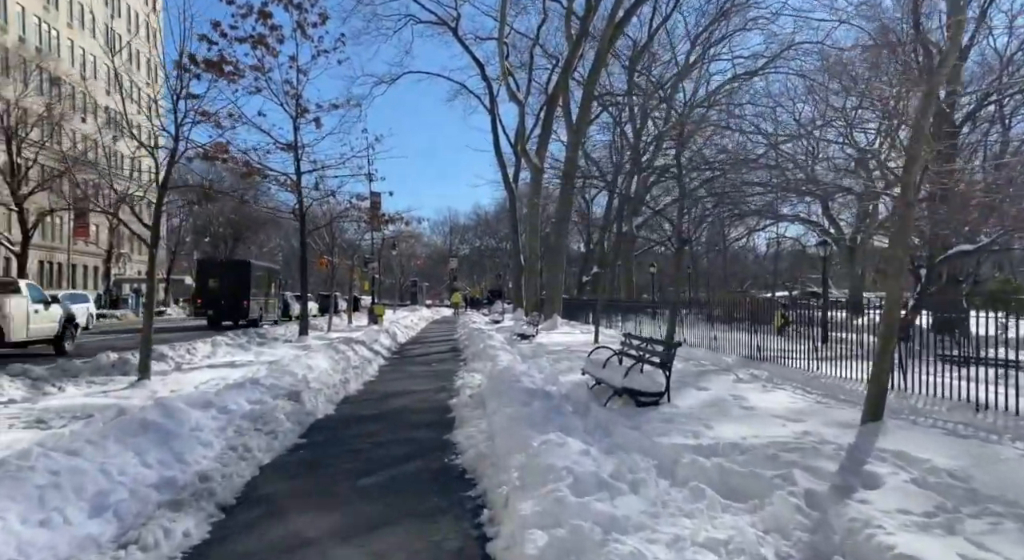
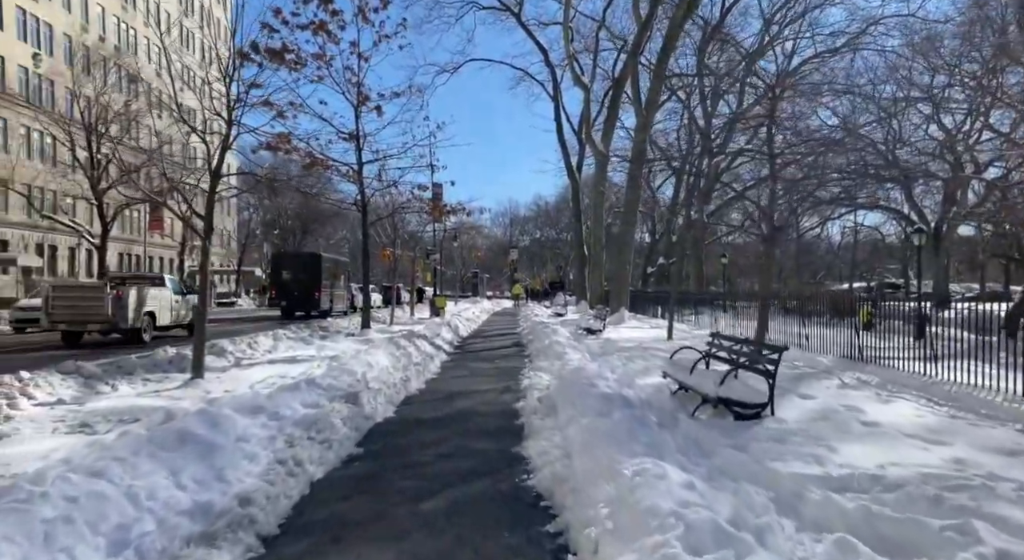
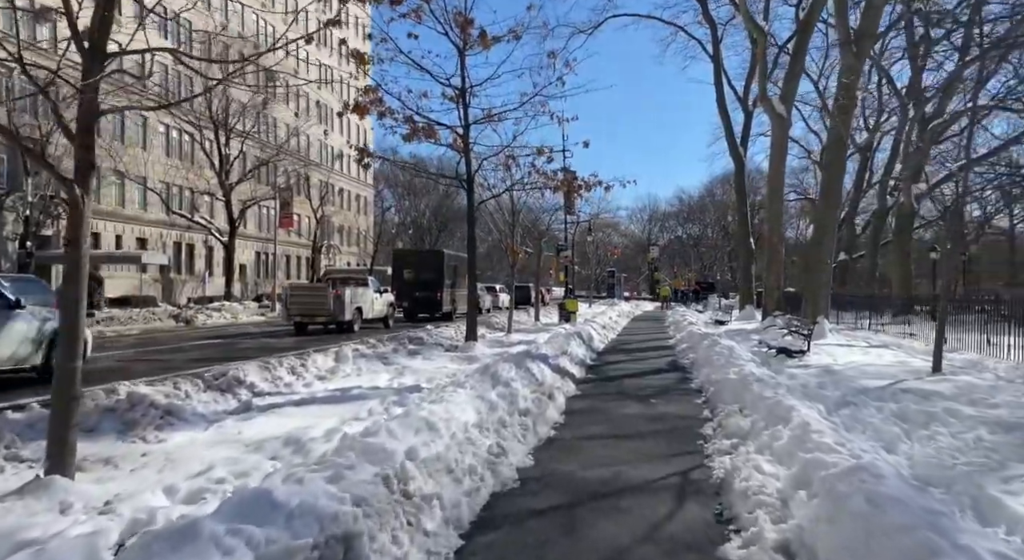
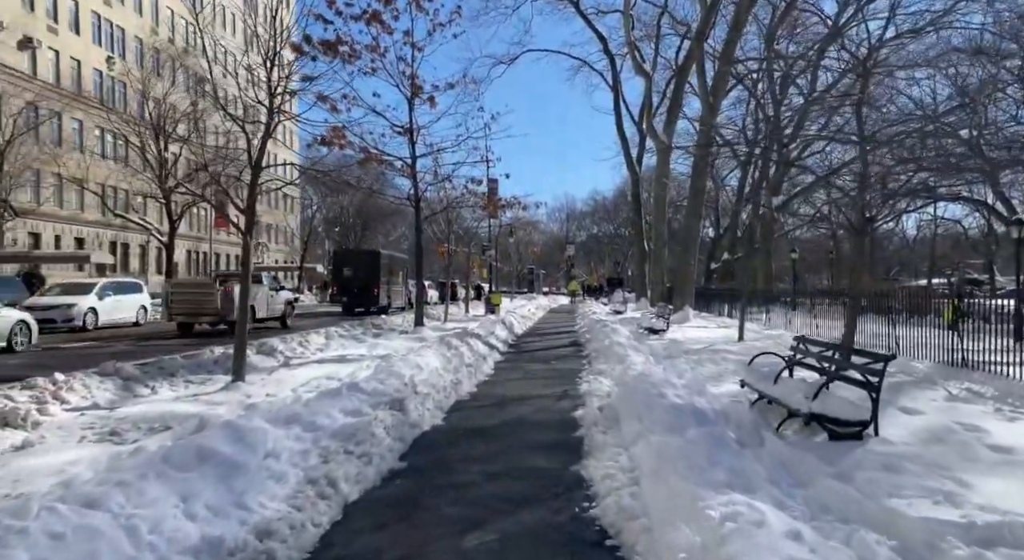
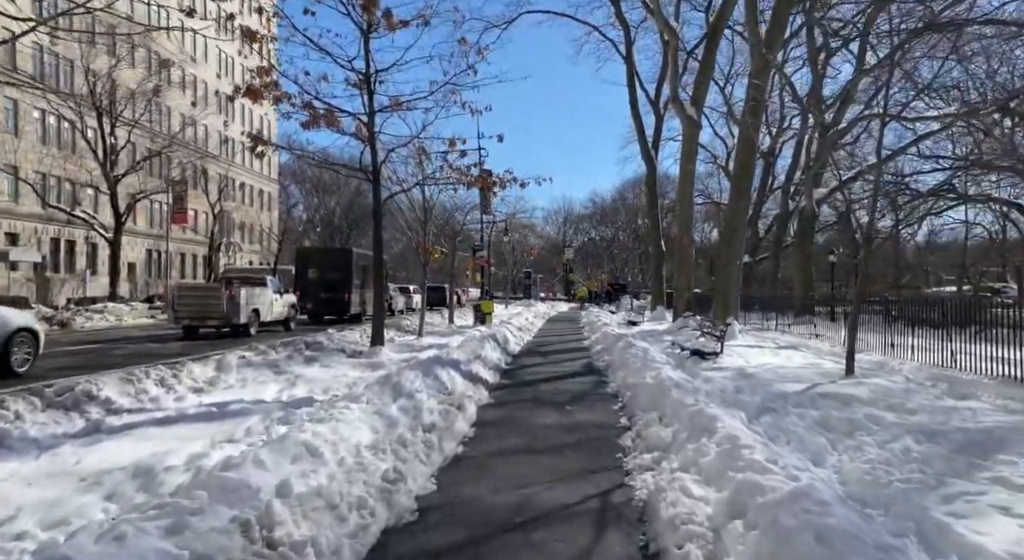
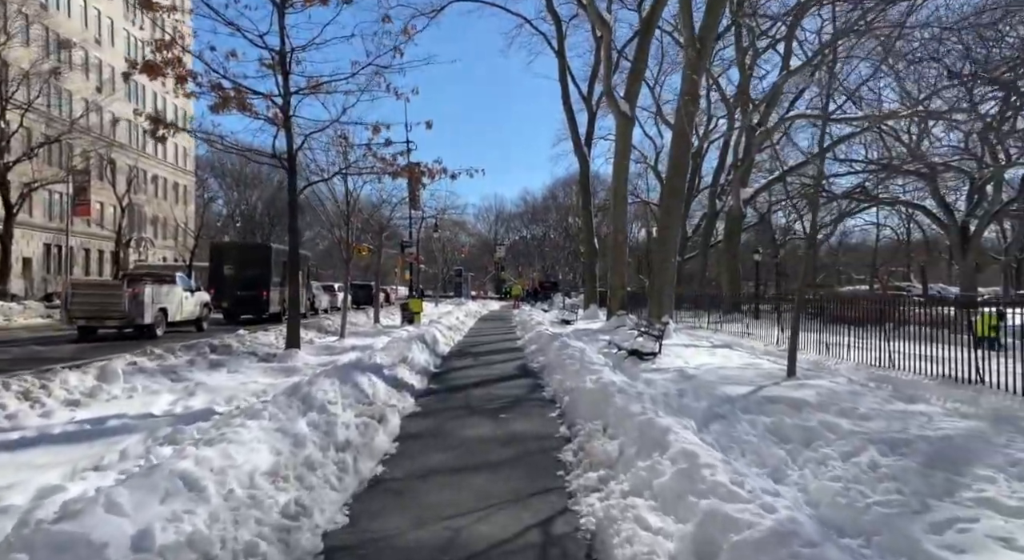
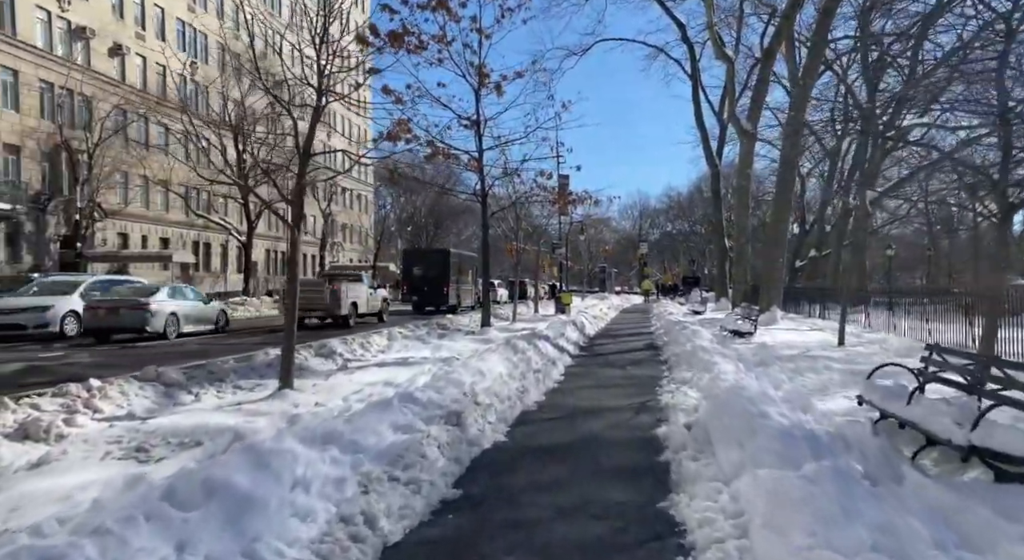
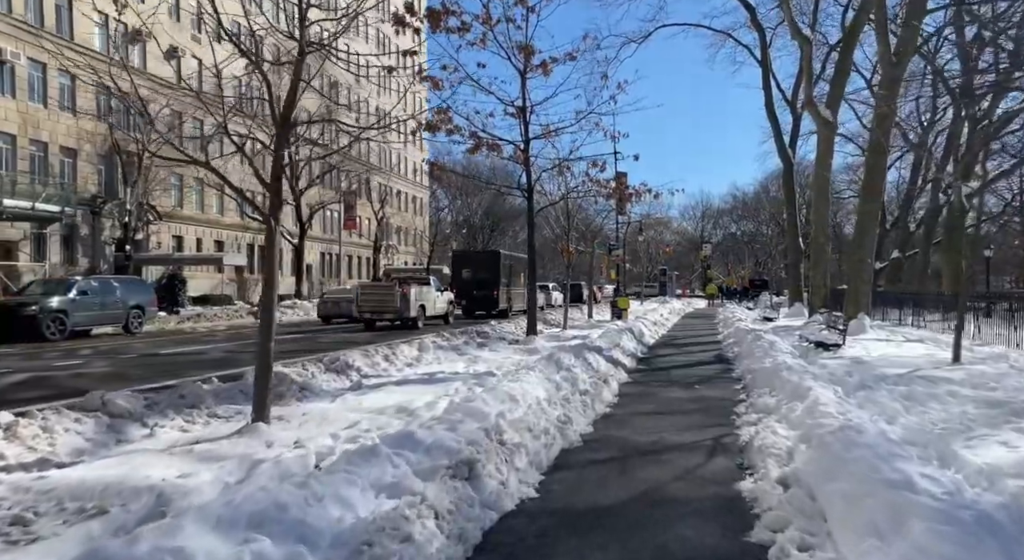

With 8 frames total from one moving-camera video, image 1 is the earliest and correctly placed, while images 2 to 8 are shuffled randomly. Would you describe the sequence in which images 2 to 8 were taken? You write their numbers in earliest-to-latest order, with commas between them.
2, 4, 7, 8, 3, 5, 6
